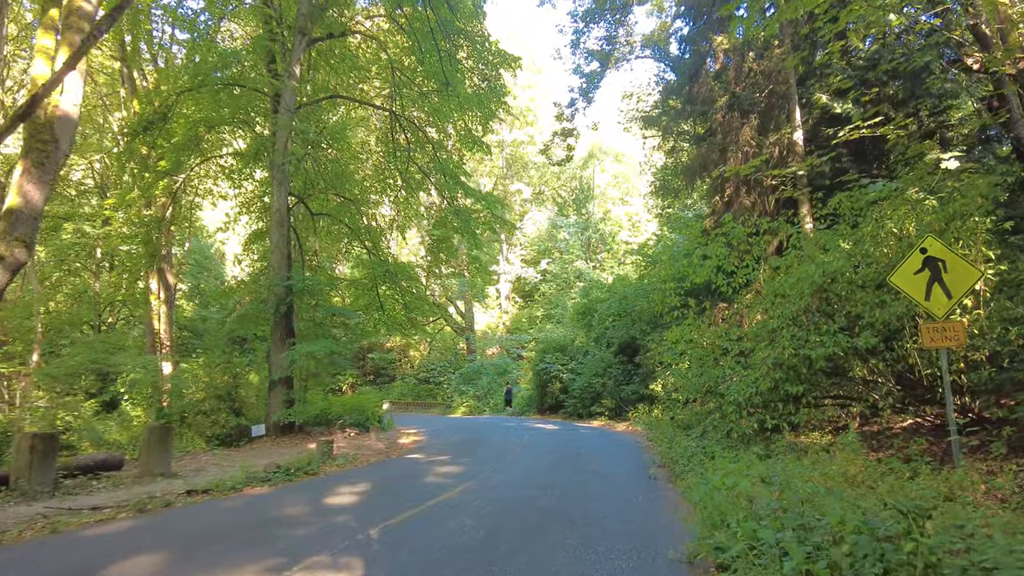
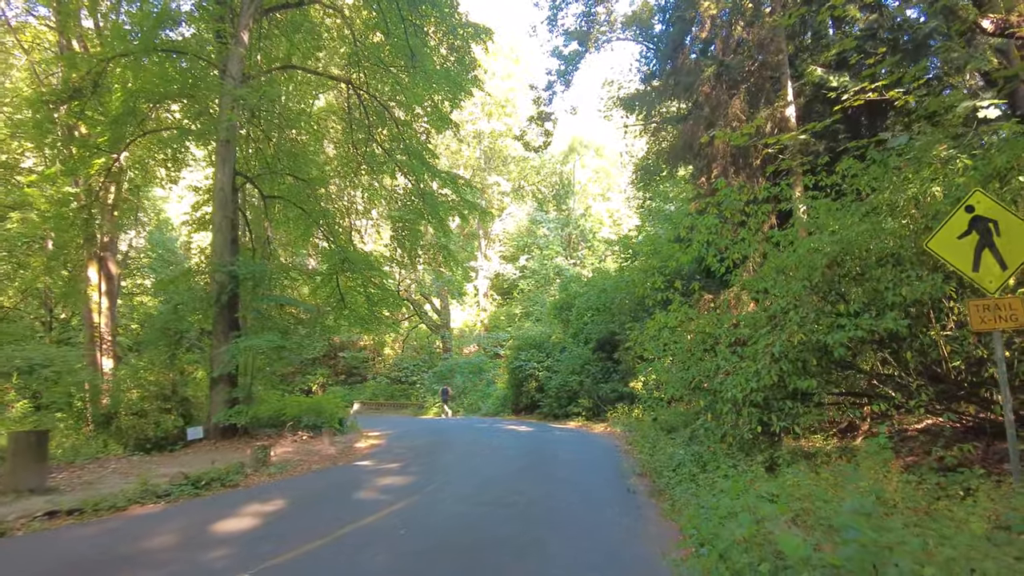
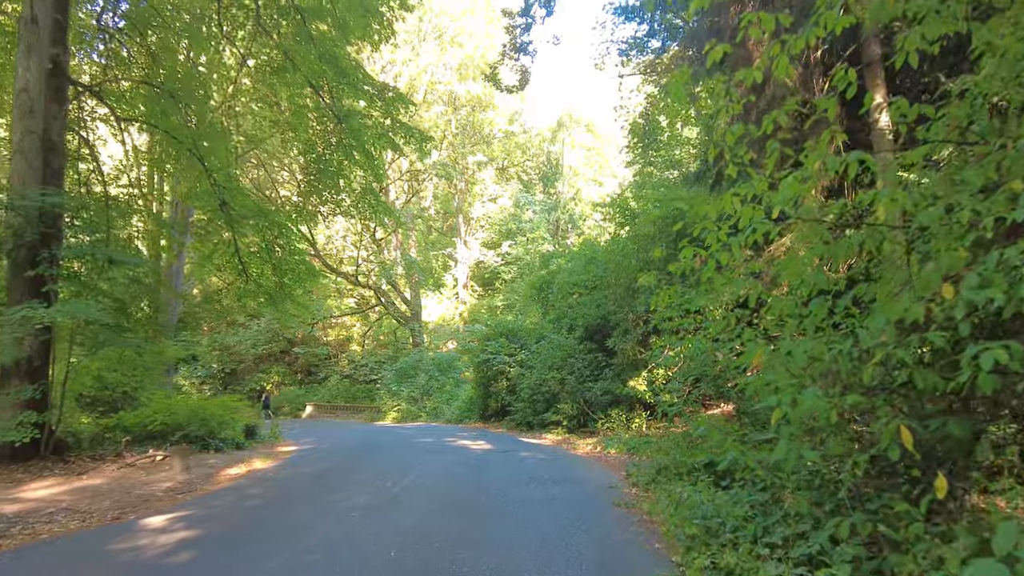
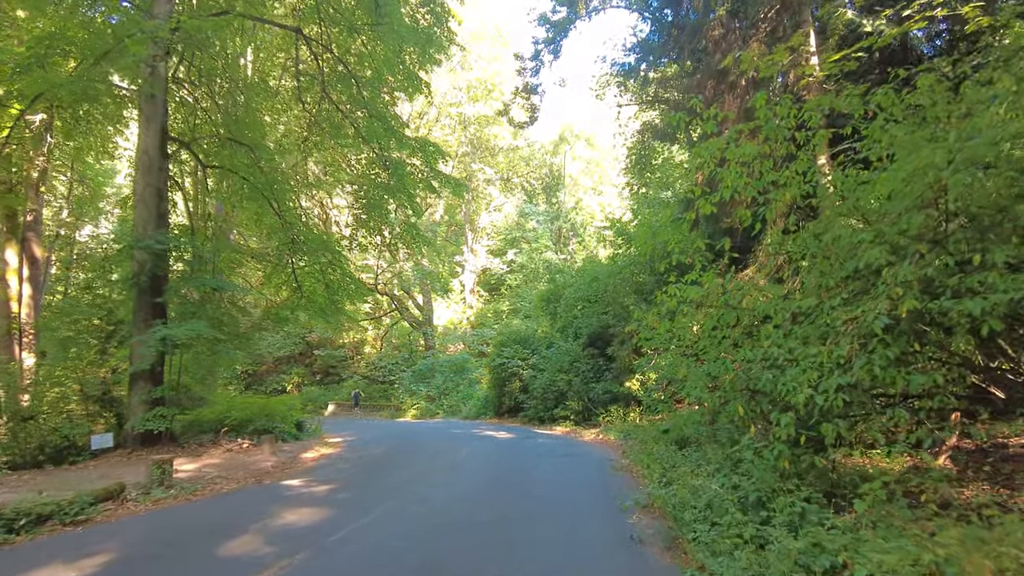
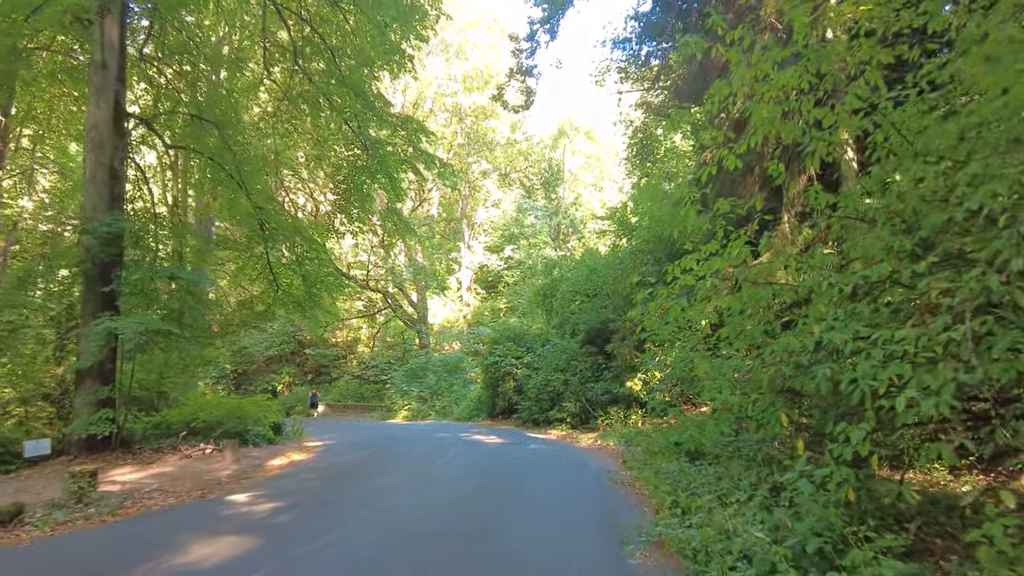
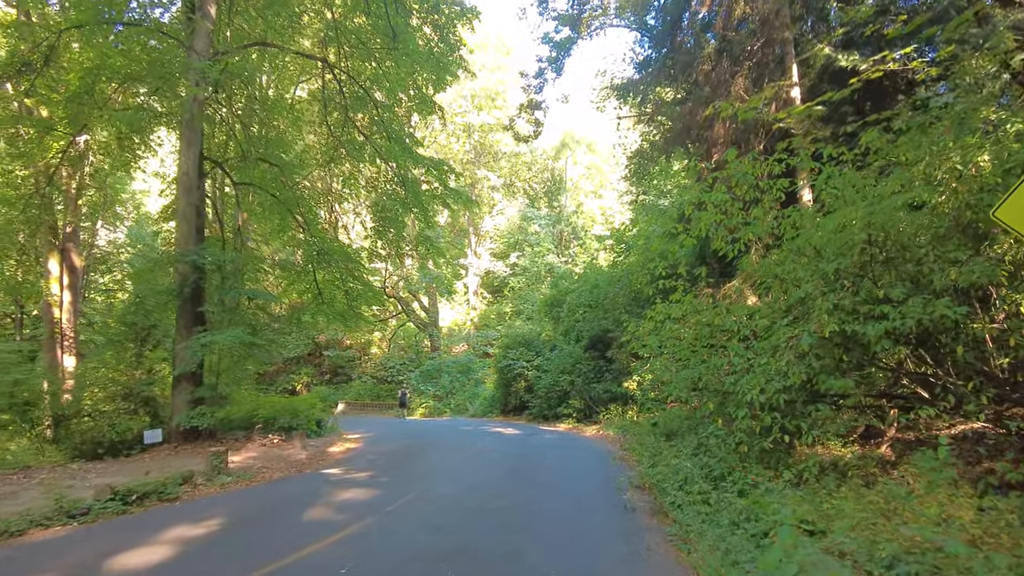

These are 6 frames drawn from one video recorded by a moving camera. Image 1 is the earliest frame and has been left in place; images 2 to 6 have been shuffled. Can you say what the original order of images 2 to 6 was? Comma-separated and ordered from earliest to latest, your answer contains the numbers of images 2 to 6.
2, 6, 4, 5, 3
